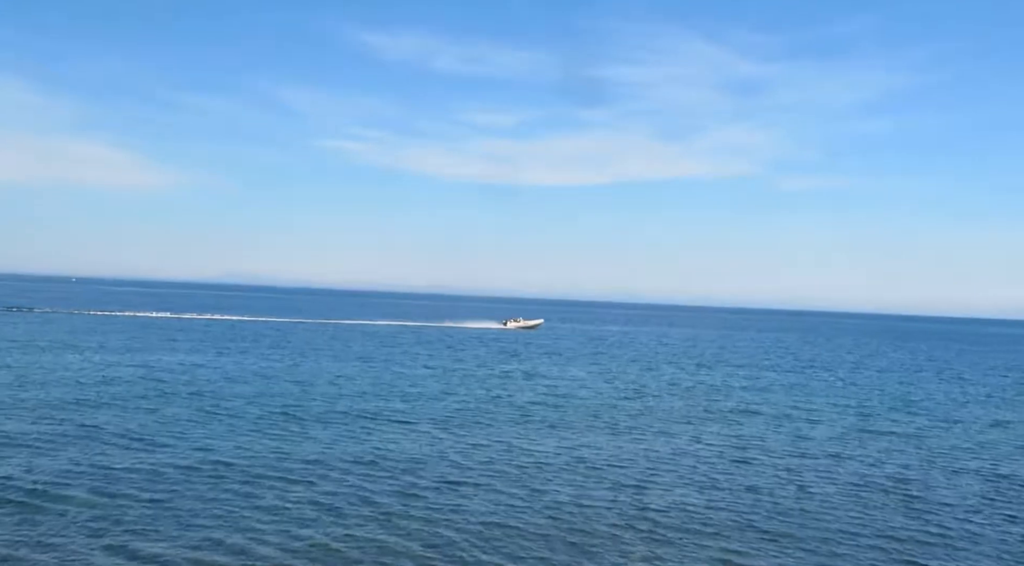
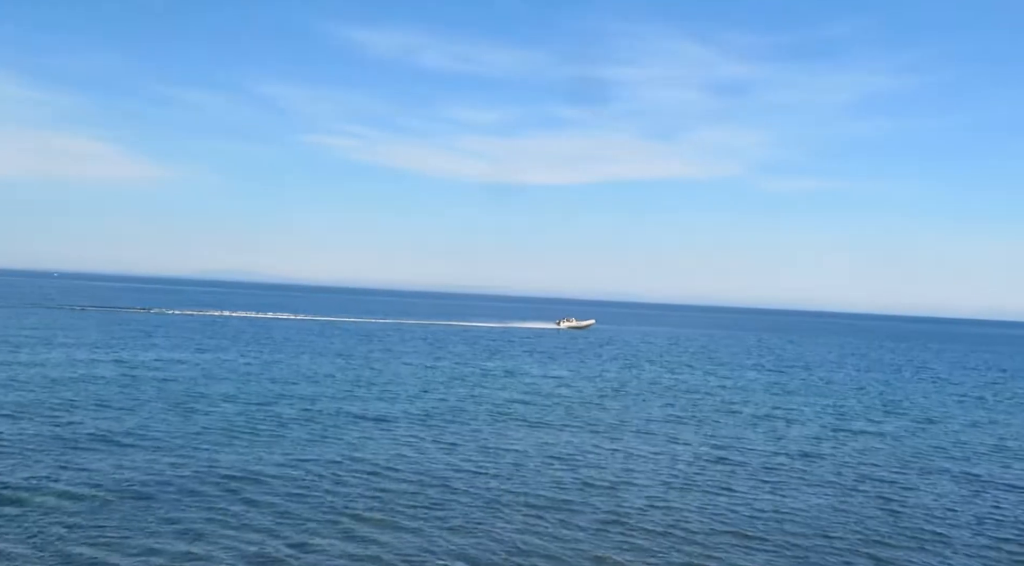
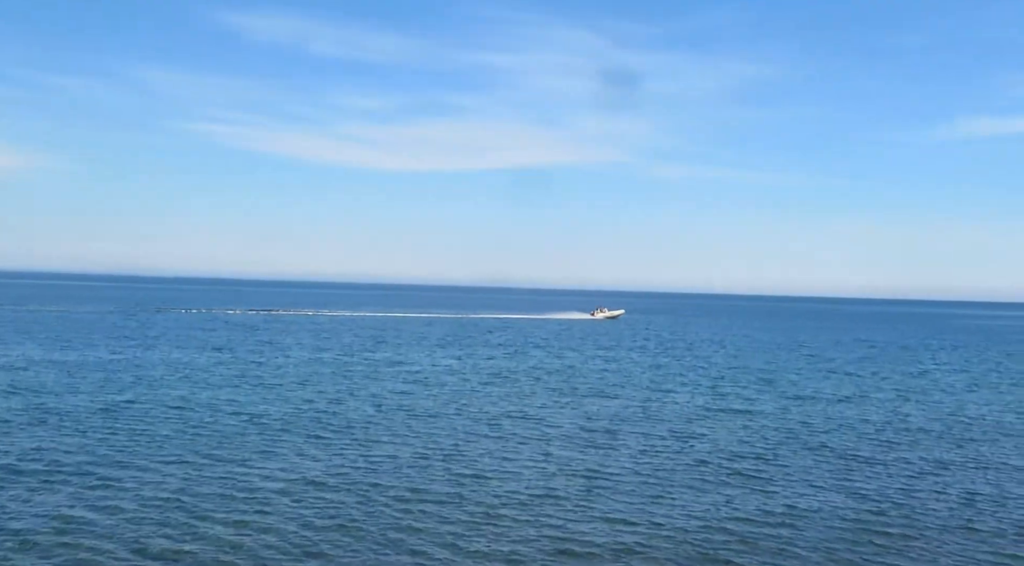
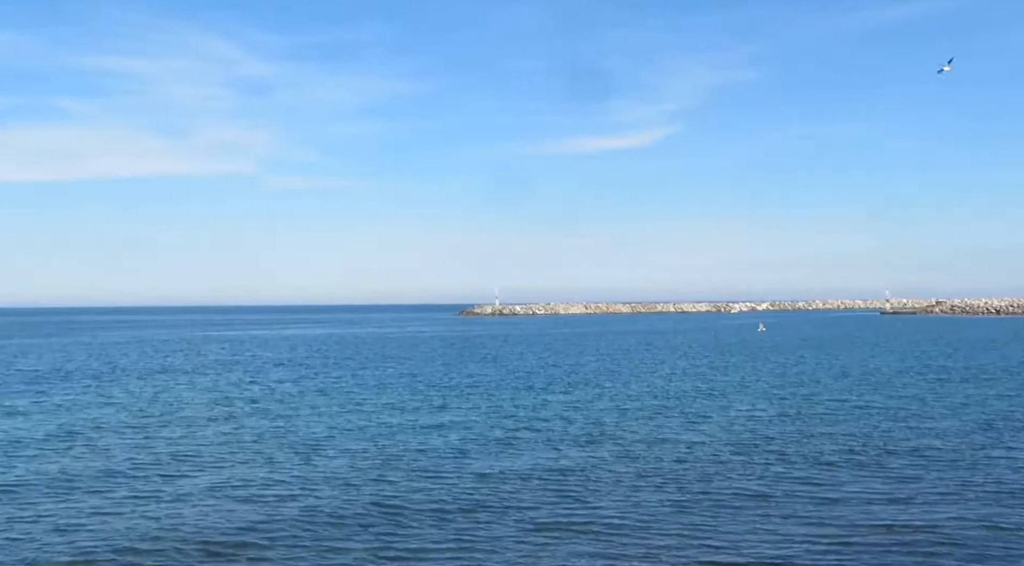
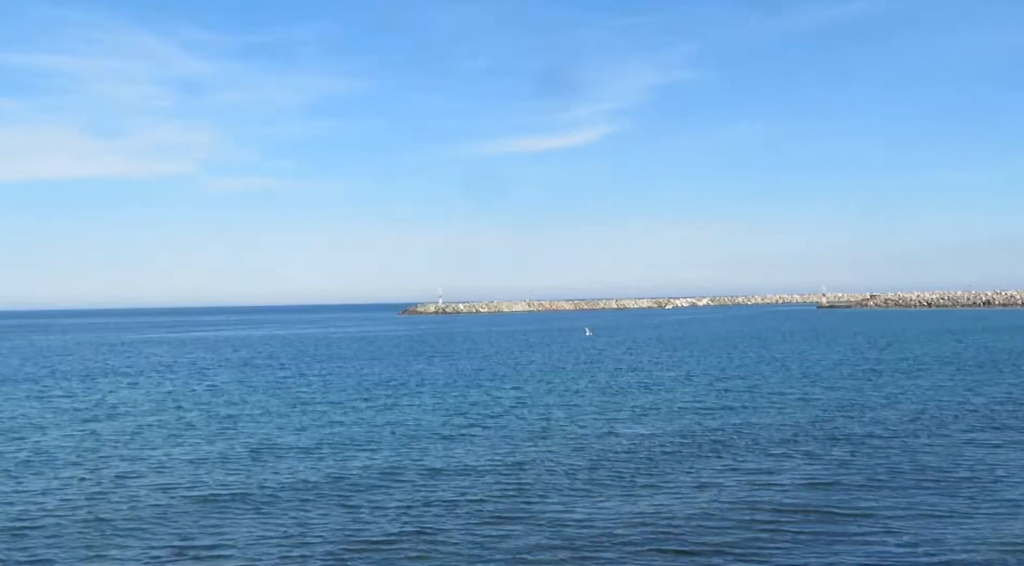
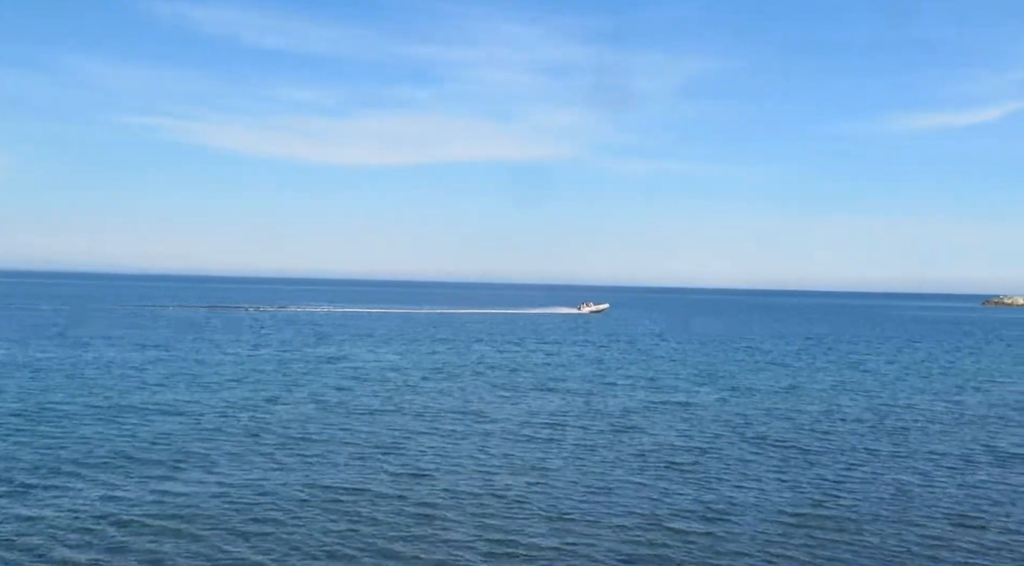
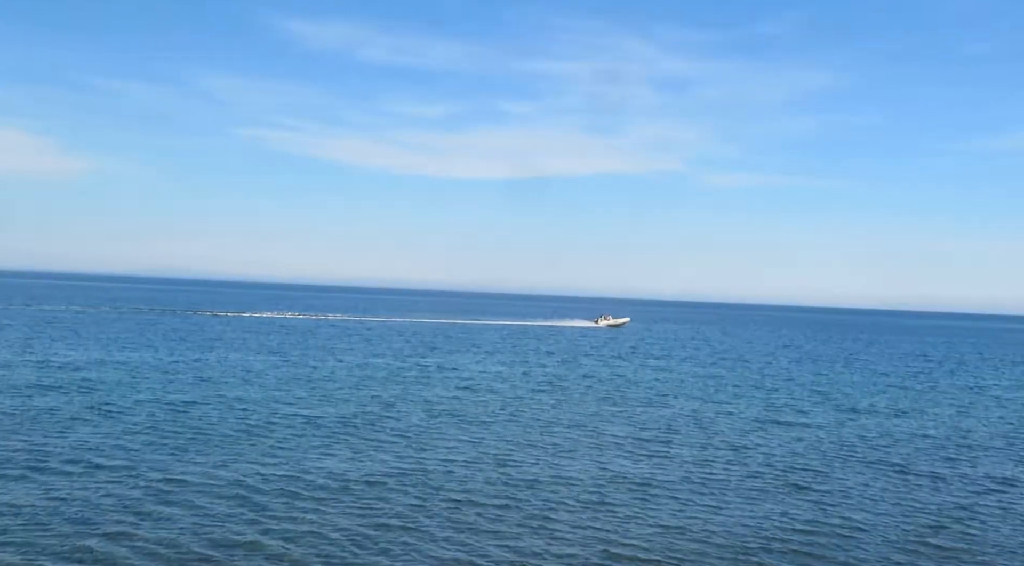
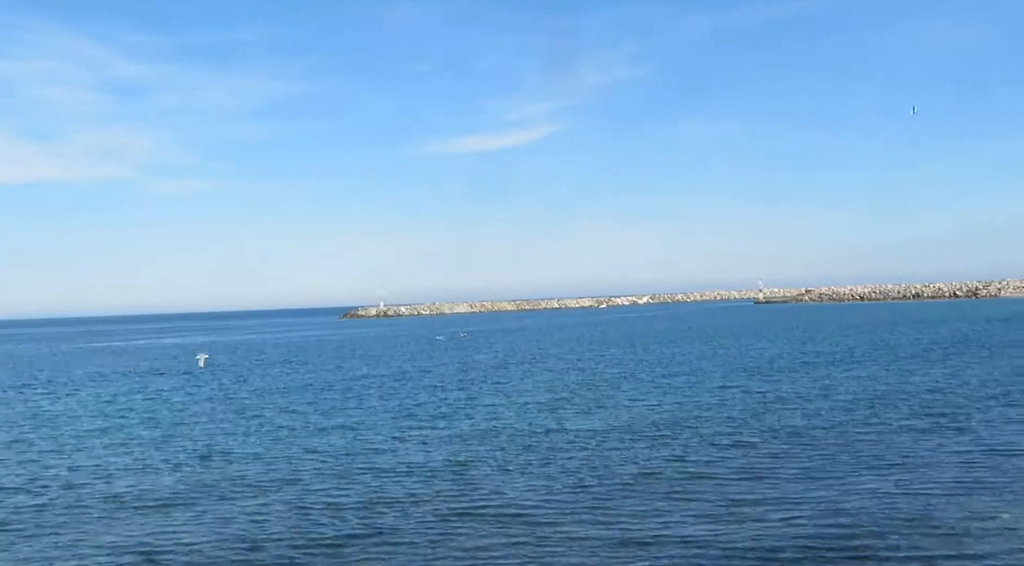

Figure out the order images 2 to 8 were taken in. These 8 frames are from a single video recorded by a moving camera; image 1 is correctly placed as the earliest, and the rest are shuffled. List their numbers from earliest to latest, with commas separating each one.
2, 7, 3, 6, 8, 5, 4
